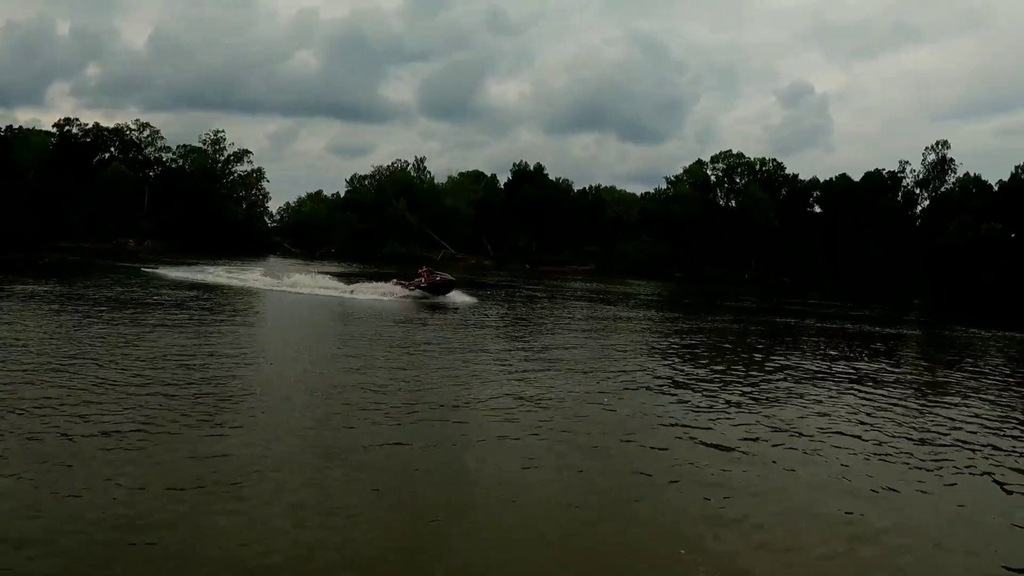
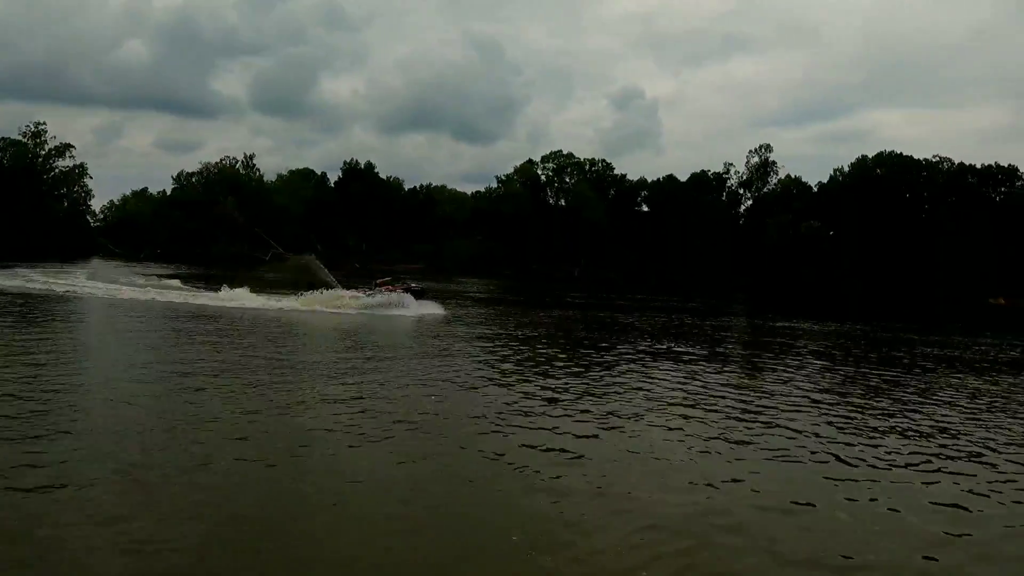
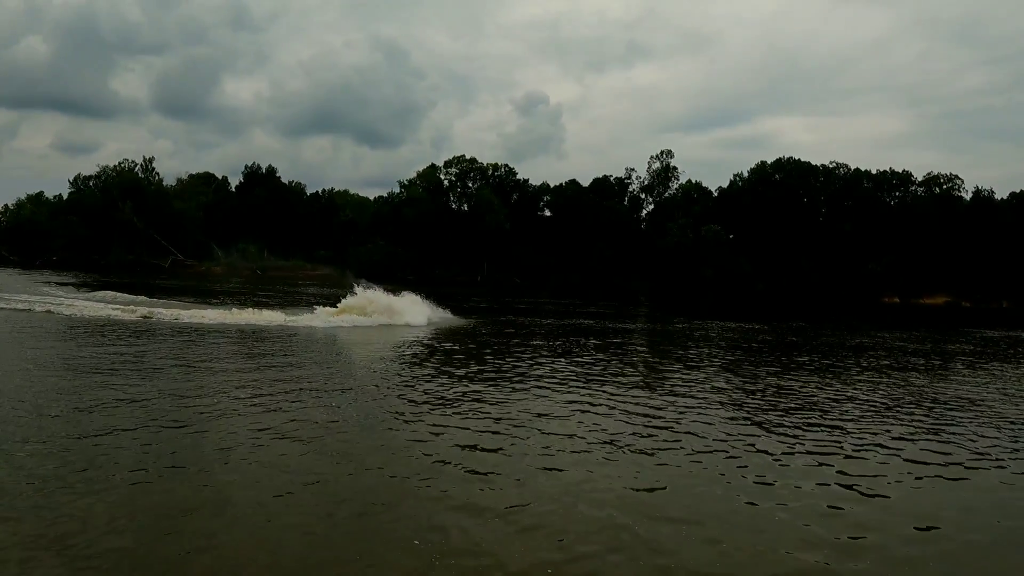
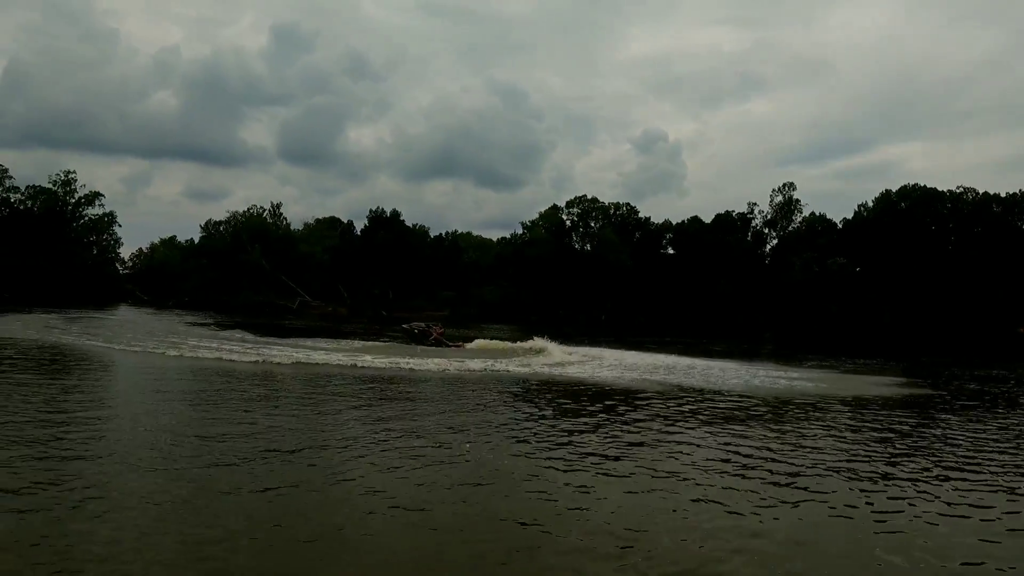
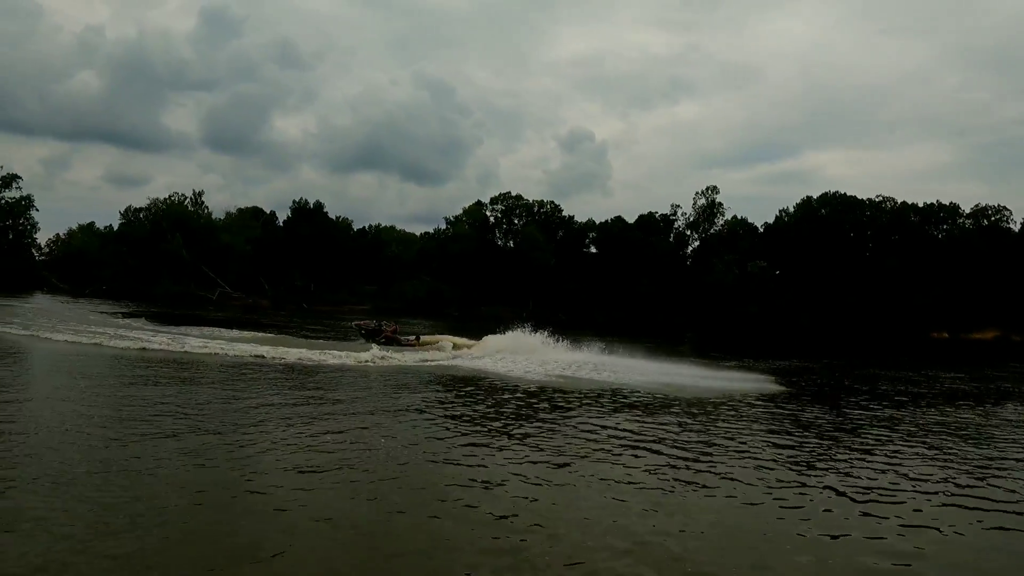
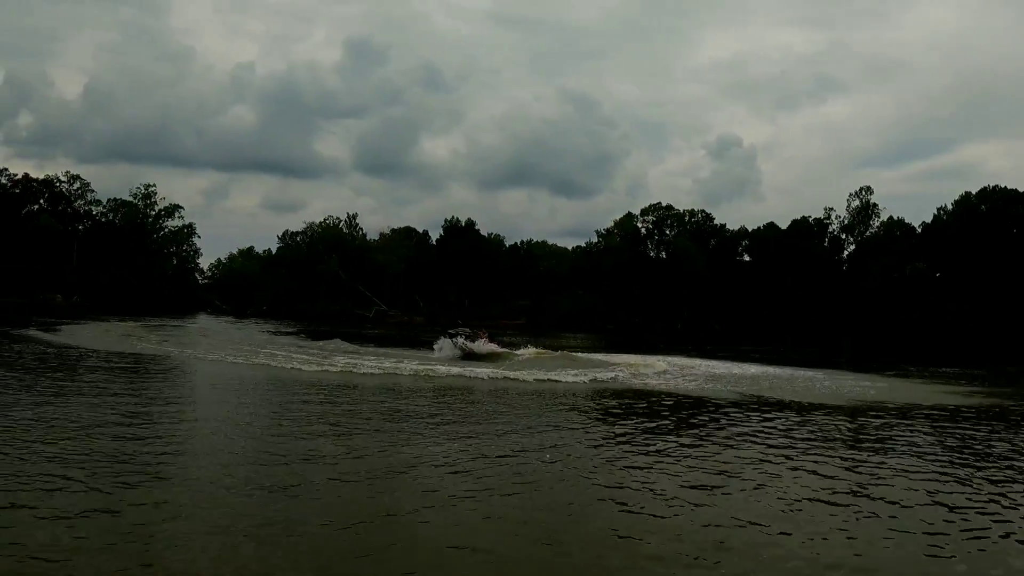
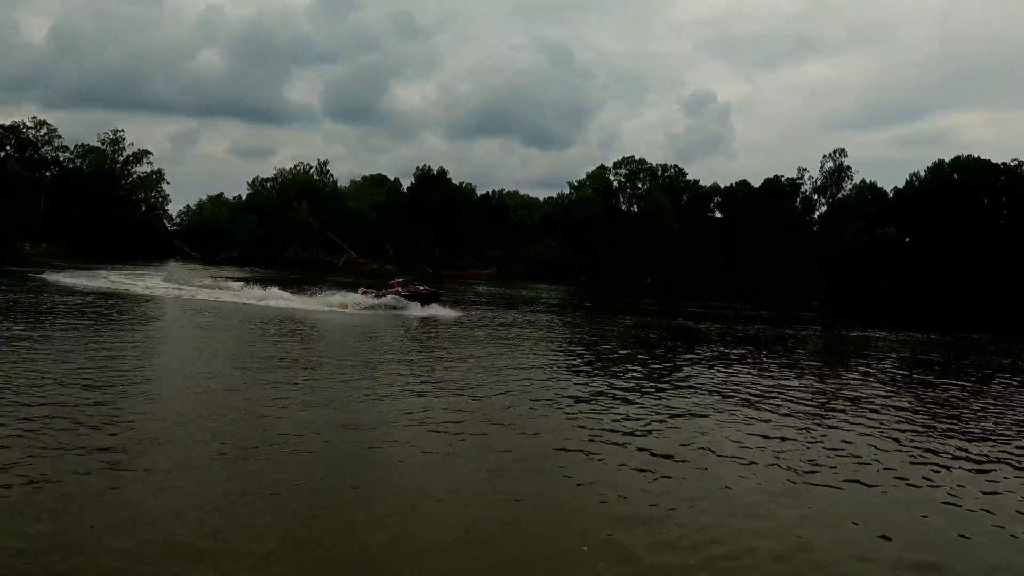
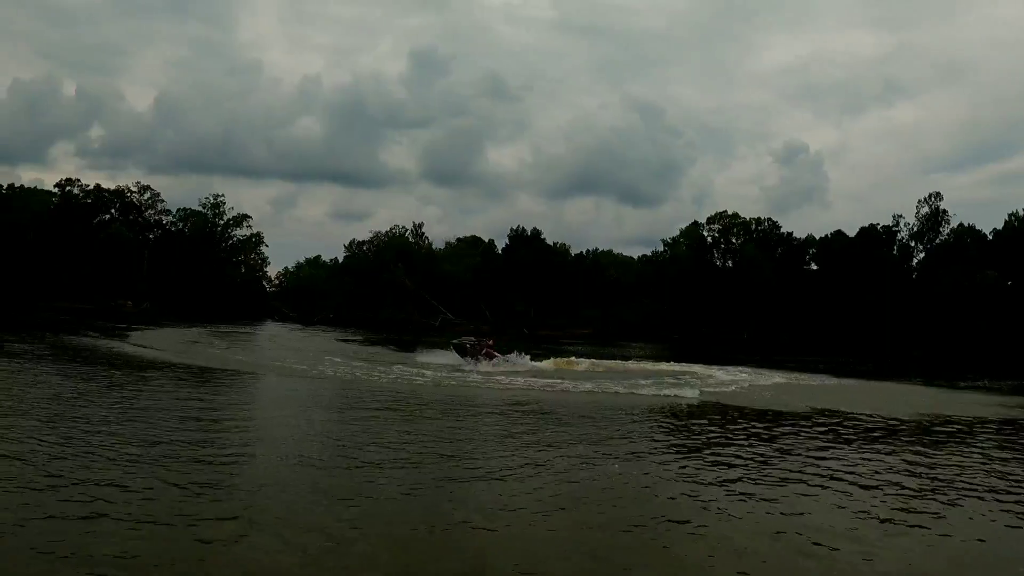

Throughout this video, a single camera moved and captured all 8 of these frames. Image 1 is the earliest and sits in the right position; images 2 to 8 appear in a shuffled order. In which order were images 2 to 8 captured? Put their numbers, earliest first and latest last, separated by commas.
7, 2, 3, 5, 4, 6, 8
